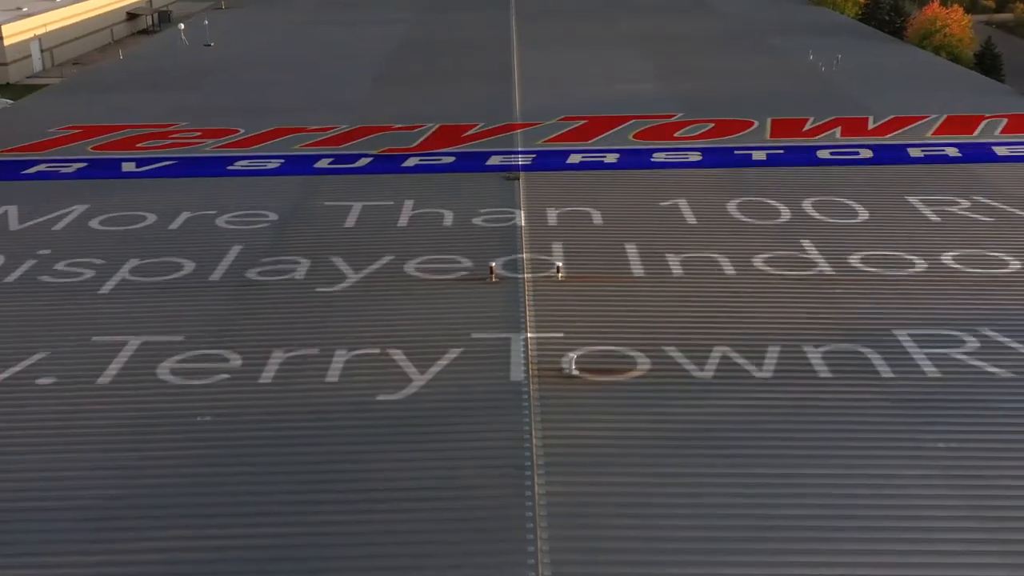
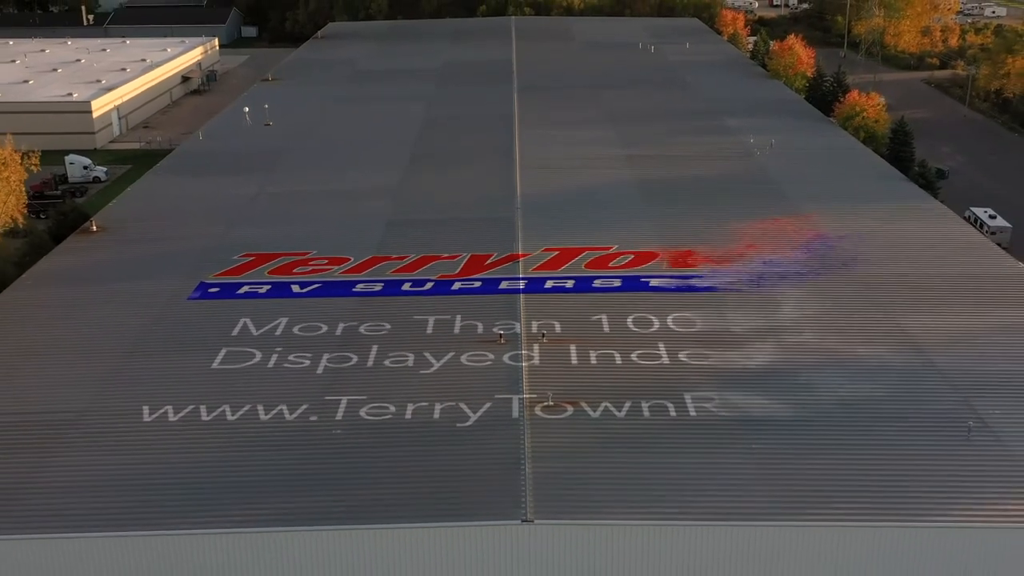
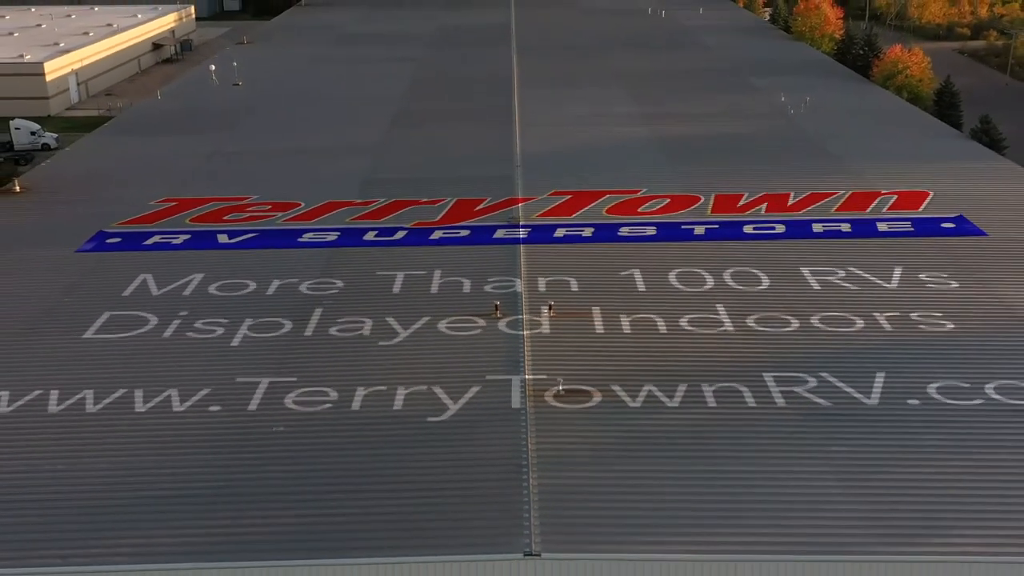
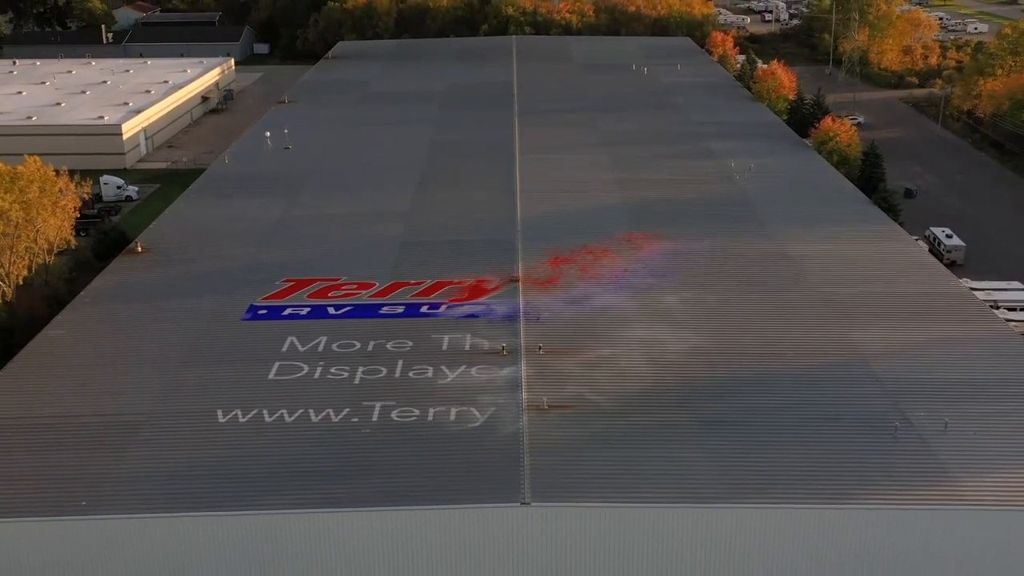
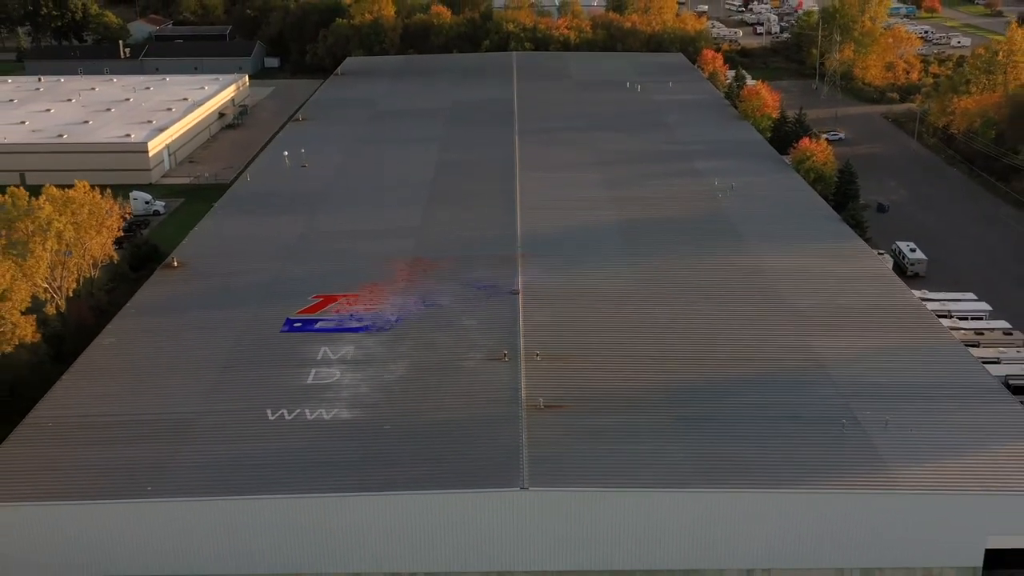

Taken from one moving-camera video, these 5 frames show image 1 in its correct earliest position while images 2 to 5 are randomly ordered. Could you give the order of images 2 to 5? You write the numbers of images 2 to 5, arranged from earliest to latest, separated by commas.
3, 2, 4, 5
